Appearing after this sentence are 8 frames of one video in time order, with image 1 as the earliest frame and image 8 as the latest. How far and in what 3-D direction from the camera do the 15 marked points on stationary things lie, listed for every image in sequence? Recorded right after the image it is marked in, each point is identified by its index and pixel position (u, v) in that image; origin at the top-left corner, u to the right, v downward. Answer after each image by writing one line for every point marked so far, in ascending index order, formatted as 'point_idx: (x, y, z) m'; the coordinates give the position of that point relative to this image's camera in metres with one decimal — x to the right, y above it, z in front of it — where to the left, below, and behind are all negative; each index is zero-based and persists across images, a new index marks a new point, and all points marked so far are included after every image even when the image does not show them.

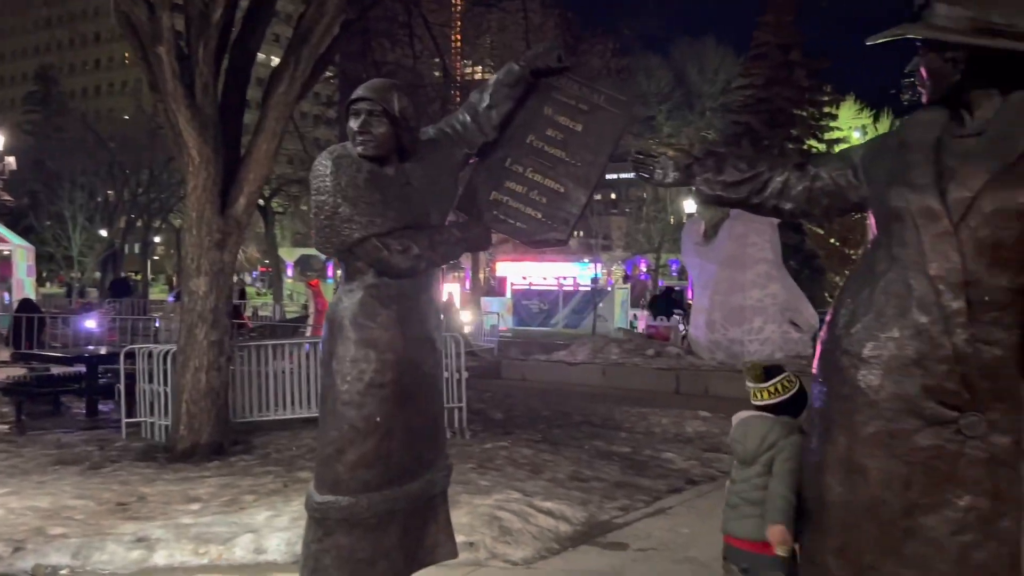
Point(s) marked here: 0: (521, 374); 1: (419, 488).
0: (+0.1, -1.6, +16.2) m
1: (-0.4, -0.9, +3.8) m
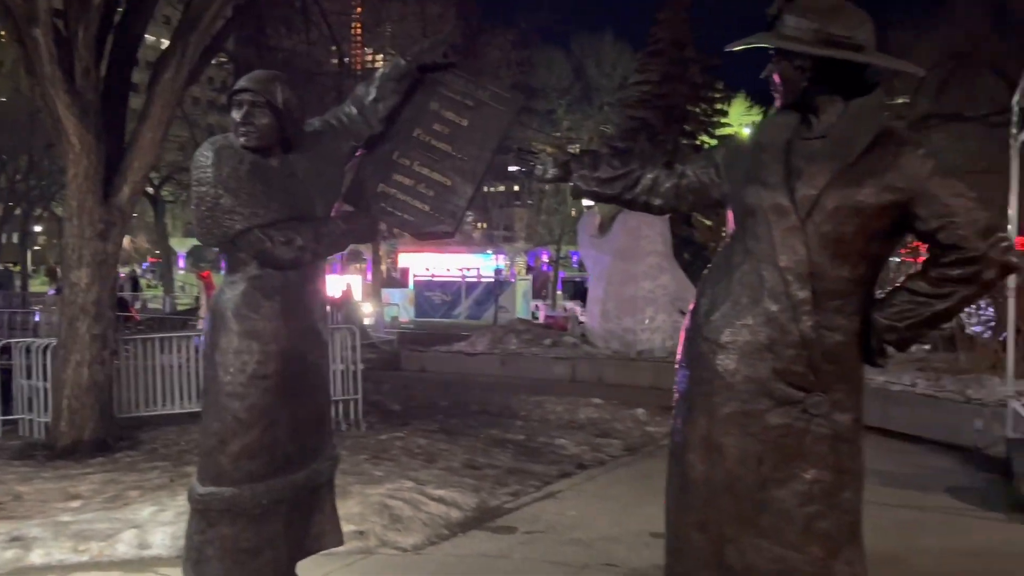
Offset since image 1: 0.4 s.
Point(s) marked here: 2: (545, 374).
0: (-1.7, -1.4, +16.2) m
1: (-0.9, -0.8, +3.8) m
2: (+0.6, -1.5, +15.1) m
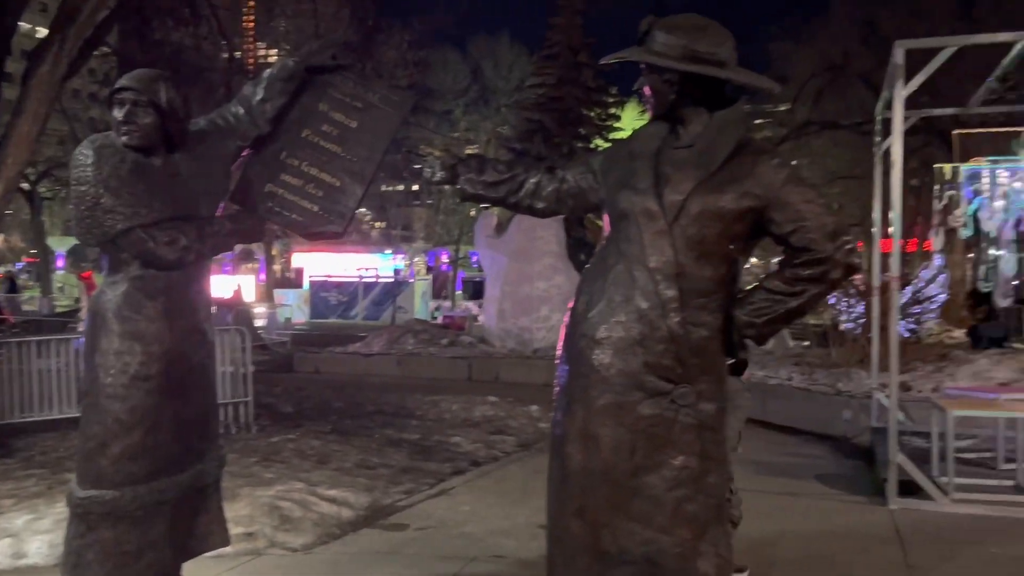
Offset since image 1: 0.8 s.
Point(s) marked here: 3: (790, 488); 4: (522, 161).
0: (-3.6, -1.4, +16.0) m
1: (-1.4, -0.8, +3.8) m
2: (-1.2, -1.5, +15.2) m
3: (+2.3, -1.6, +7.1) m
4: (0.0, +0.5, +3.7) m
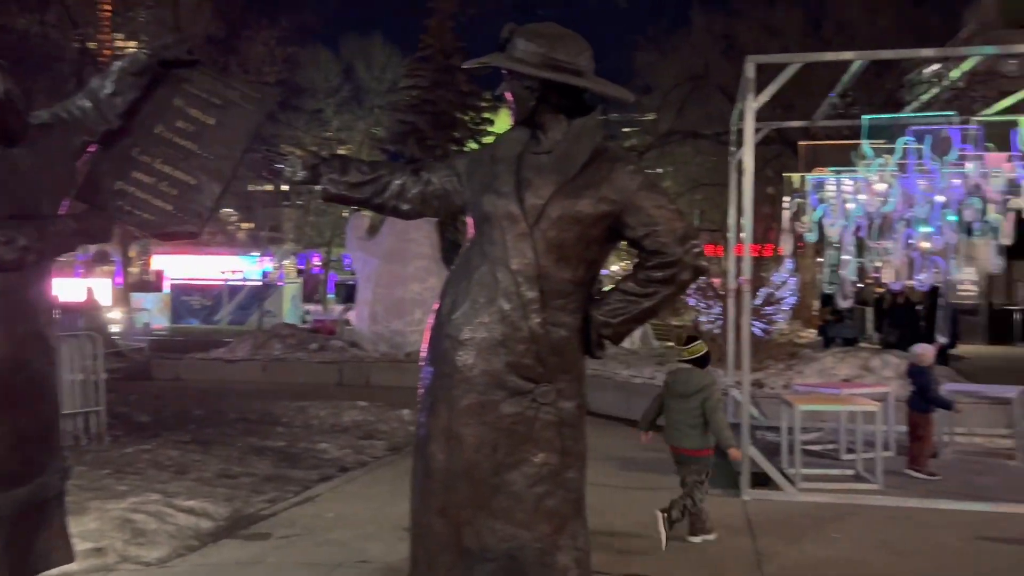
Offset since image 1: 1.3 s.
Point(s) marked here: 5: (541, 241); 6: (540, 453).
0: (-5.9, -1.5, +15.3) m
1: (-2.0, -0.8, +3.6) m
2: (-3.4, -1.5, +14.8) m
3: (+1.2, -1.7, +7.4) m
4: (-0.5, +0.5, +3.6) m
5: (+0.1, +0.2, +3.2) m
6: (+0.1, -0.6, +3.2) m
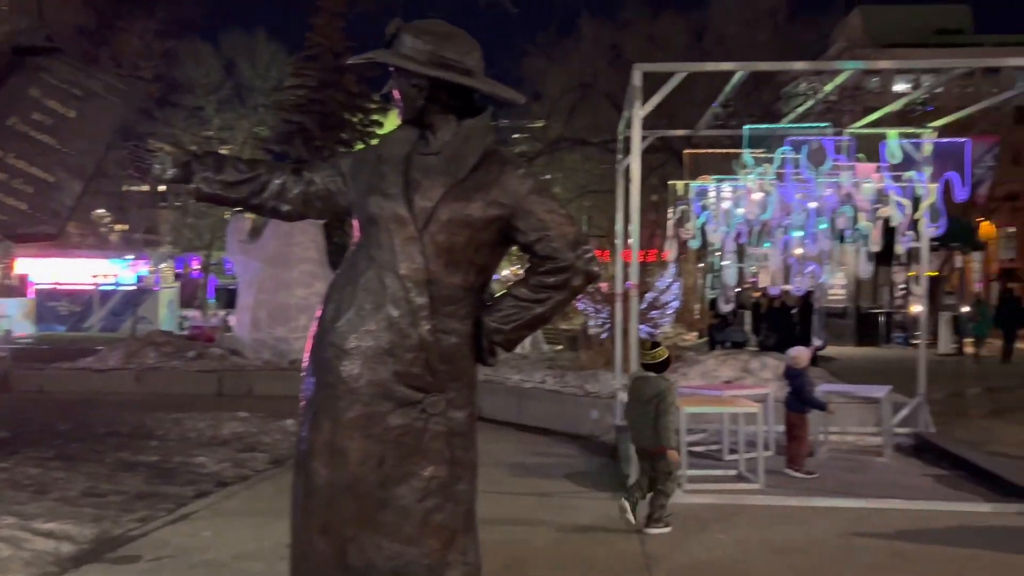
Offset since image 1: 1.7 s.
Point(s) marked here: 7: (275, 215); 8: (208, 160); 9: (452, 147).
0: (-7.8, -1.6, +14.3) m
1: (-2.4, -0.9, +3.2) m
2: (-5.3, -1.6, +14.2) m
3: (+0.3, -1.7, +7.3) m
4: (-1.0, +0.5, +3.4) m
5: (-0.3, +0.1, +3.1) m
6: (-0.3, -0.6, +3.1) m
7: (-0.9, +0.3, +3.4) m
8: (-1.2, +0.5, +3.3) m
9: (-0.2, +0.5, +3.1) m
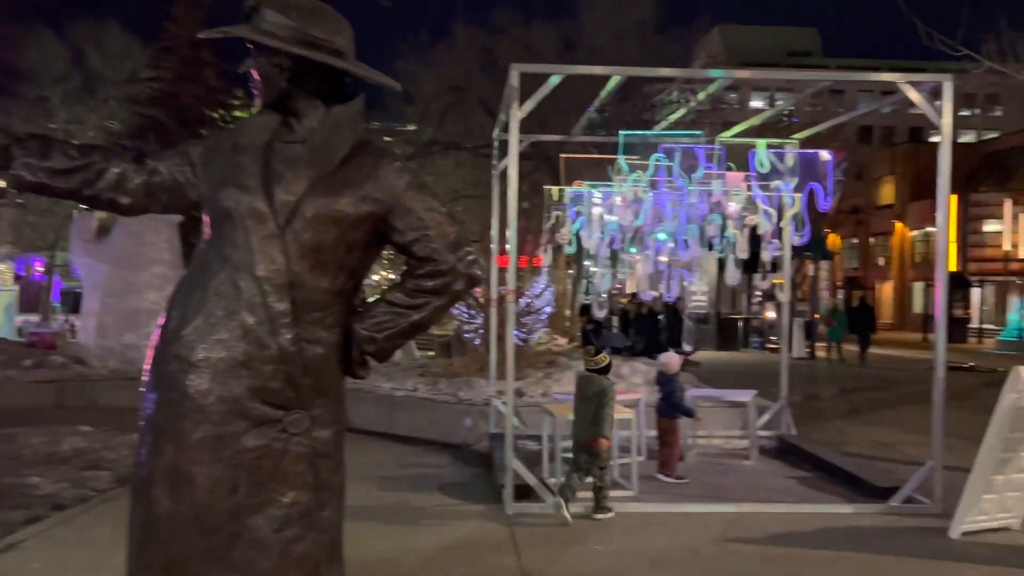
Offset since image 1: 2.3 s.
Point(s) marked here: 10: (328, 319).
0: (-9.8, -1.6, +12.7) m
1: (-2.8, -0.9, +2.6) m
2: (-7.3, -1.7, +13.0) m
3: (-0.8, -1.7, +7.0) m
4: (-1.4, +0.5, +3.0) m
5: (-0.7, +0.1, +2.7) m
6: (-0.7, -0.6, +2.7) m
7: (-1.4, +0.3, +3.0) m
8: (-1.6, +0.5, +2.9) m
9: (-0.6, +0.5, +2.8) m
10: (-0.6, -0.1, +2.8) m
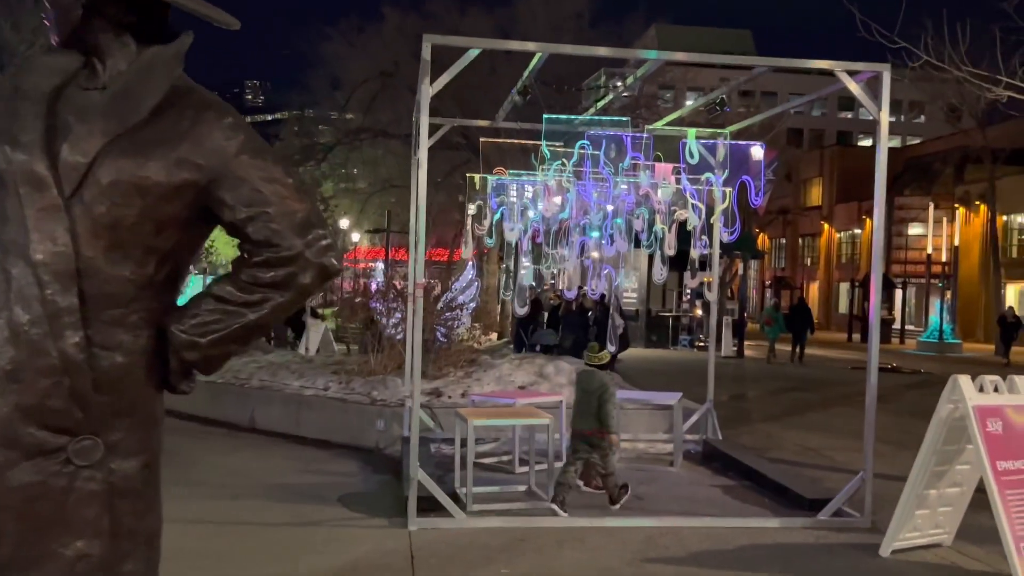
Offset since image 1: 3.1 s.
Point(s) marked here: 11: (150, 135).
0: (-10.9, -1.4, +11.4) m
1: (-3.2, -0.8, +1.8) m
2: (-8.4, -1.5, +11.8) m
3: (-1.5, -1.7, +6.4) m
4: (-1.8, +0.5, +2.3) m
5: (-1.0, +0.2, +2.1) m
6: (-1.1, -0.6, +2.1) m
7: (-1.7, +0.3, +2.3) m
8: (-1.9, +0.5, +2.2) m
9: (-1.0, +0.5, +2.2) m
10: (-0.9, -0.1, +2.2) m
11: (-0.9, +0.4, +2.2) m
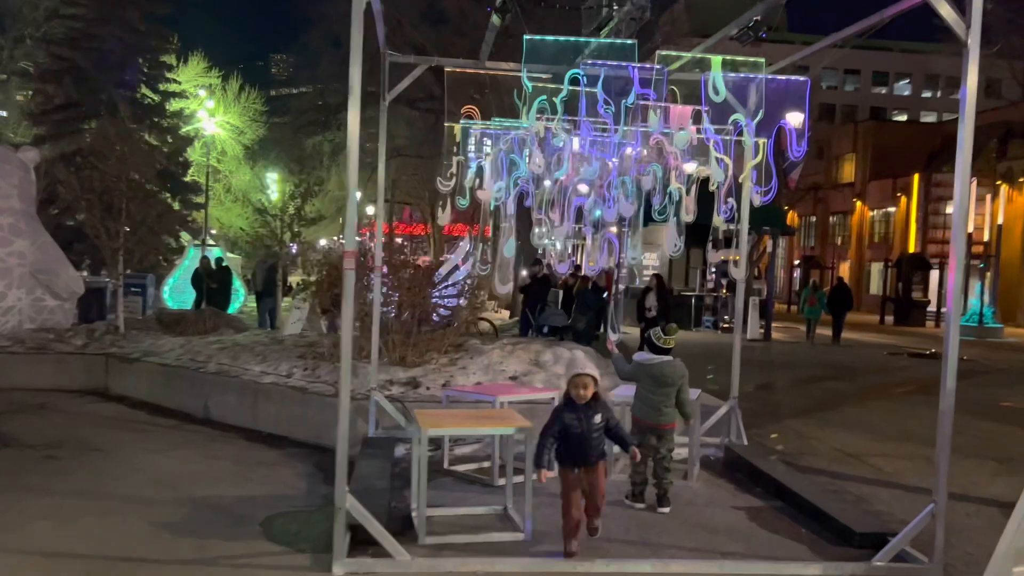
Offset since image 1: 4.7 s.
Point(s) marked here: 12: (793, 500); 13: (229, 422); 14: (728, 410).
0: (-10.9, -0.9, +10.3) m
1: (-3.5, -0.7, +0.4) m
2: (-8.4, -1.1, +10.6) m
3: (-1.7, -1.5, +5.0) m
4: (-2.1, +0.6, +0.9) m
5: (-1.3, +0.2, +0.6) m
6: (-1.4, -0.5, +0.7) m
7: (-2.0, +0.4, +0.9) m
8: (-2.2, +0.6, +0.7) m
9: (-1.3, +0.6, +0.7) m
10: (-1.3, 0.0, +0.7) m
11: (-1.2, +0.4, +0.7) m
12: (+2.0, -1.5, +6.2) m
13: (-2.9, -1.4, +9.0) m
14: (+2.0, -1.1, +8.0) m
